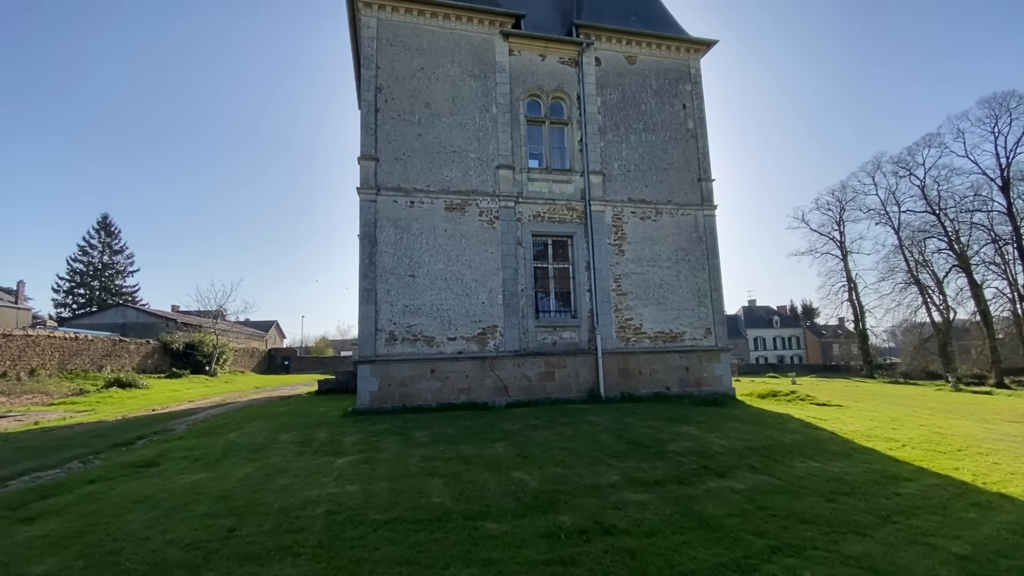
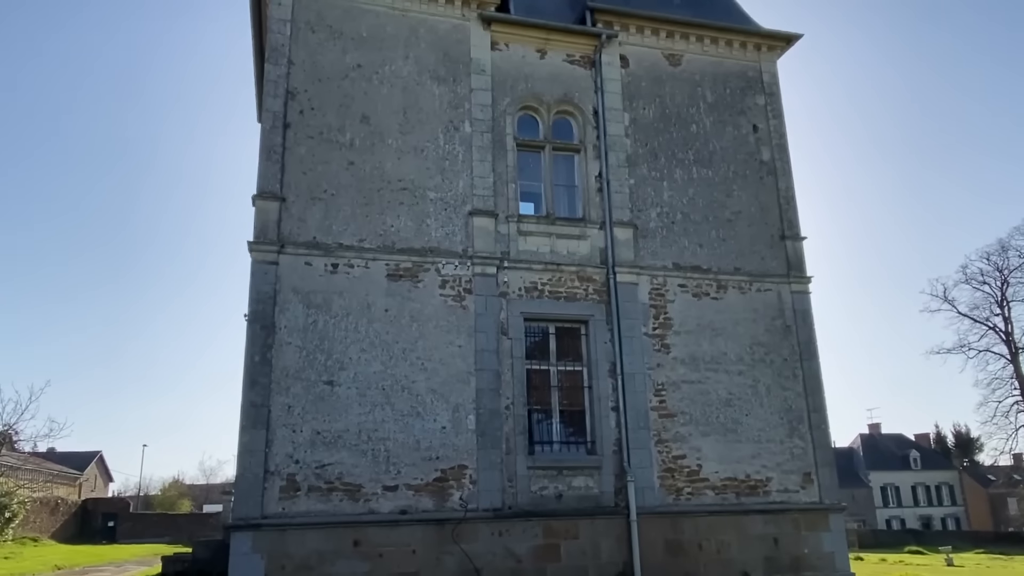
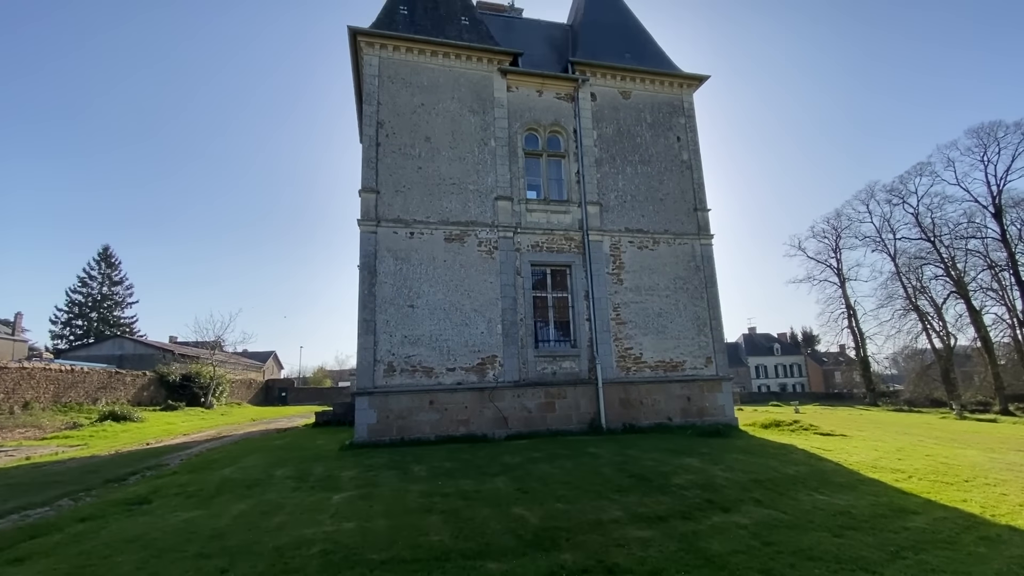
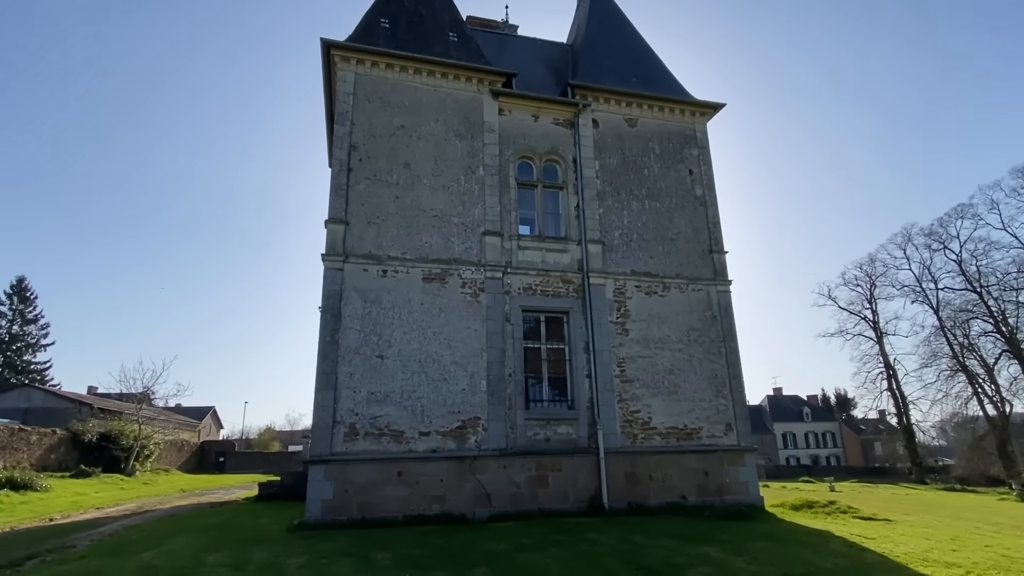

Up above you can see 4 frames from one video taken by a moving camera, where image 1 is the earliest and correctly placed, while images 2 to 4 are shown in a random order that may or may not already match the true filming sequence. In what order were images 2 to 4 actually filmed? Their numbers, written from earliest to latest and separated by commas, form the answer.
3, 4, 2
